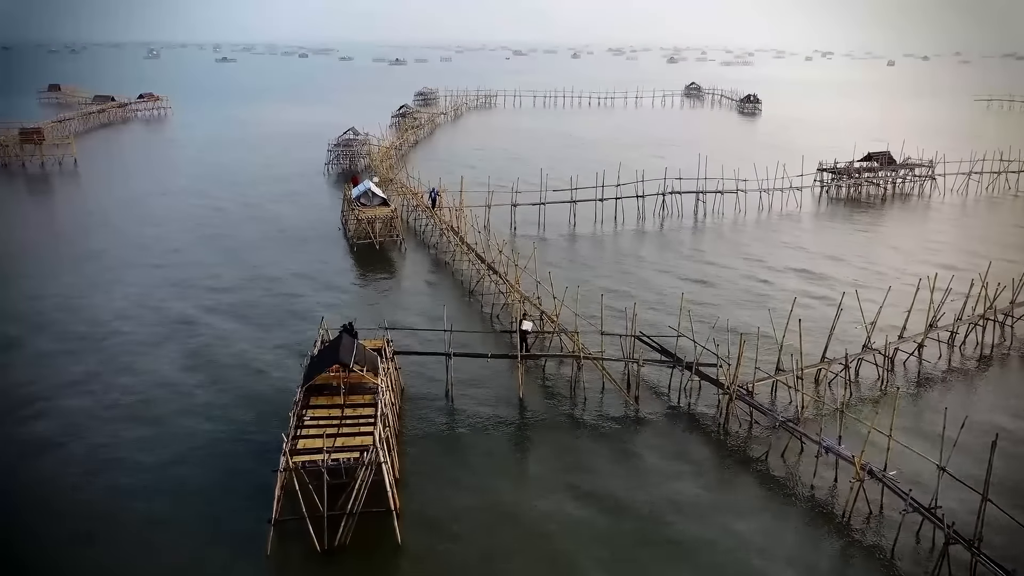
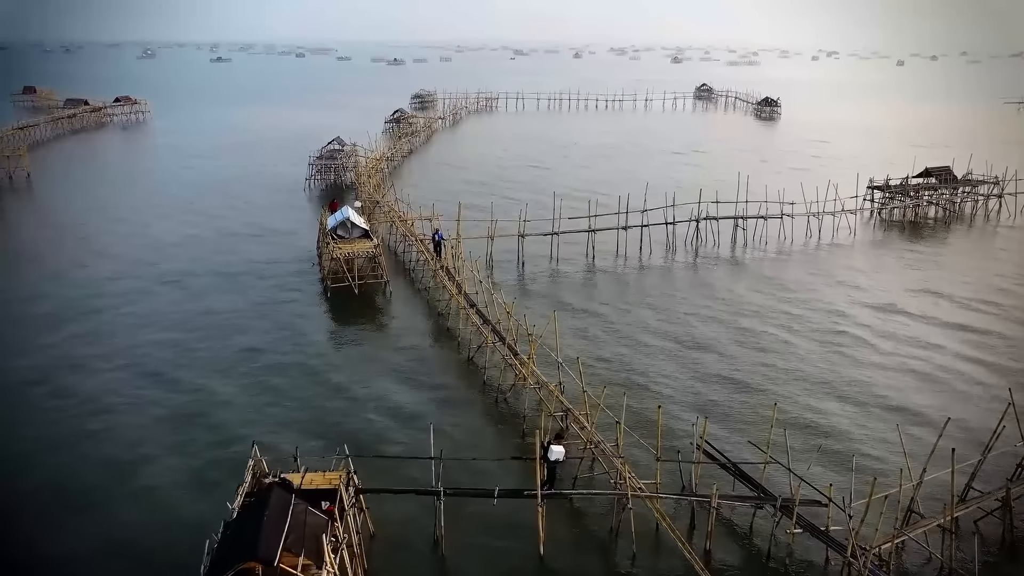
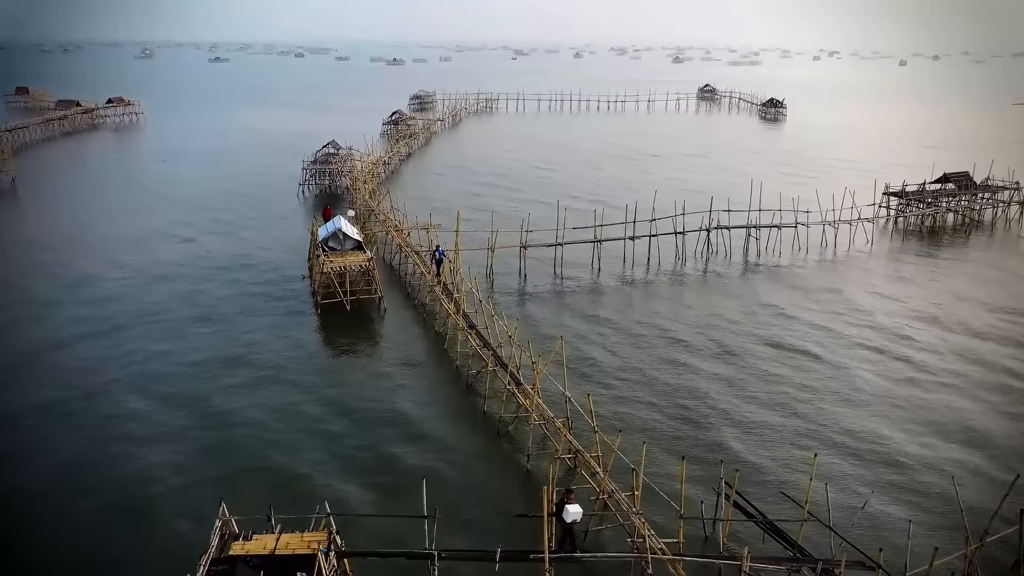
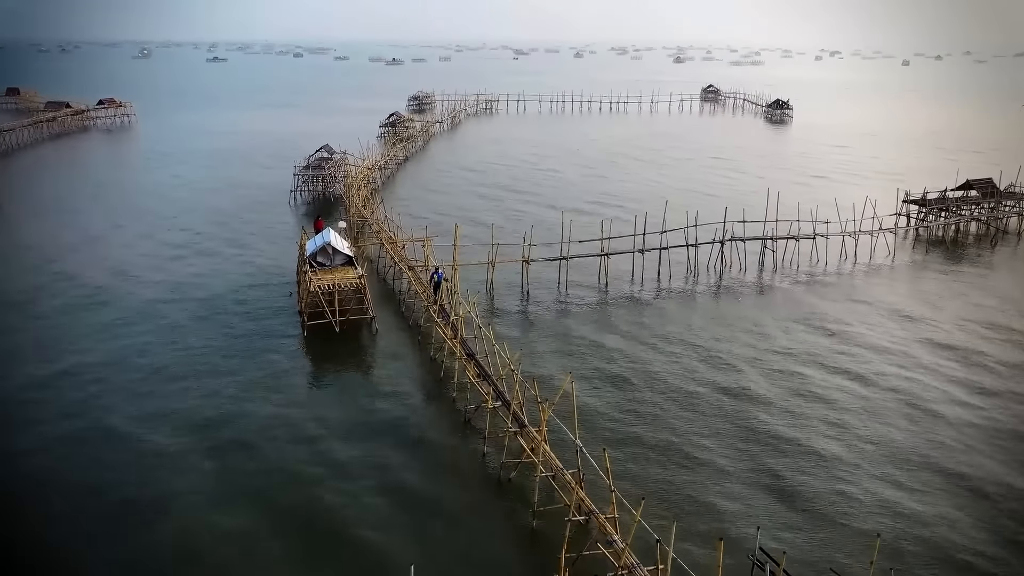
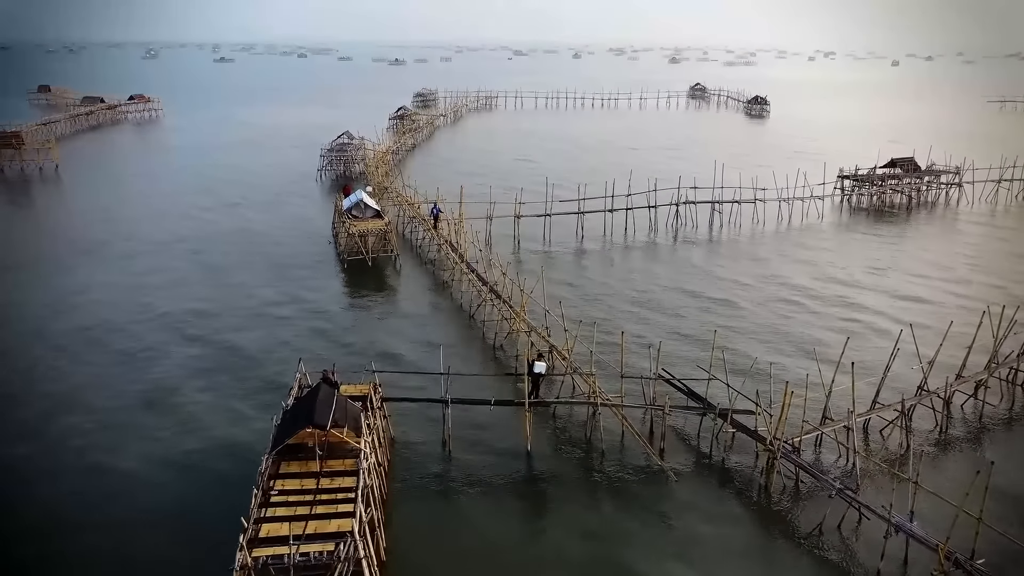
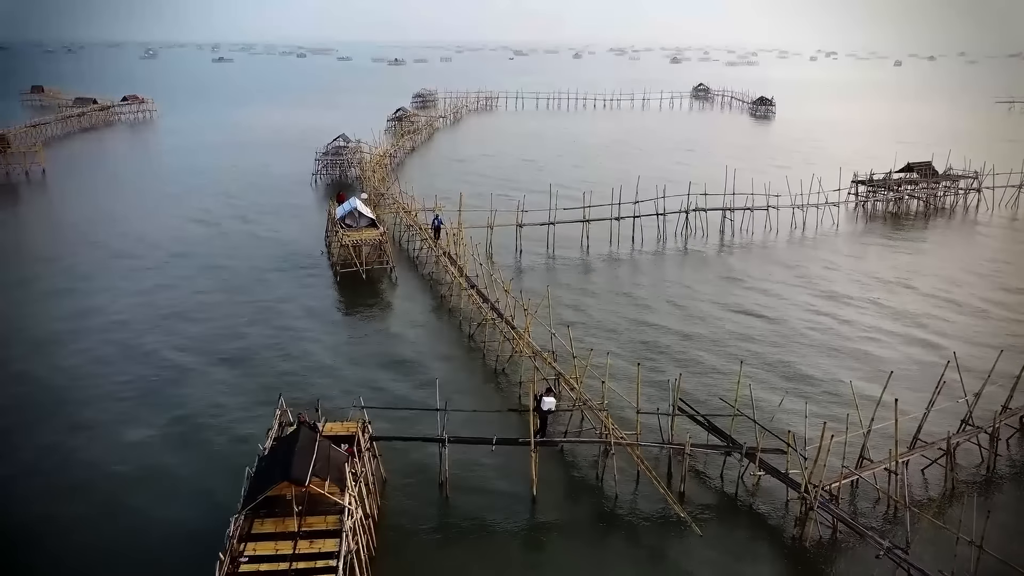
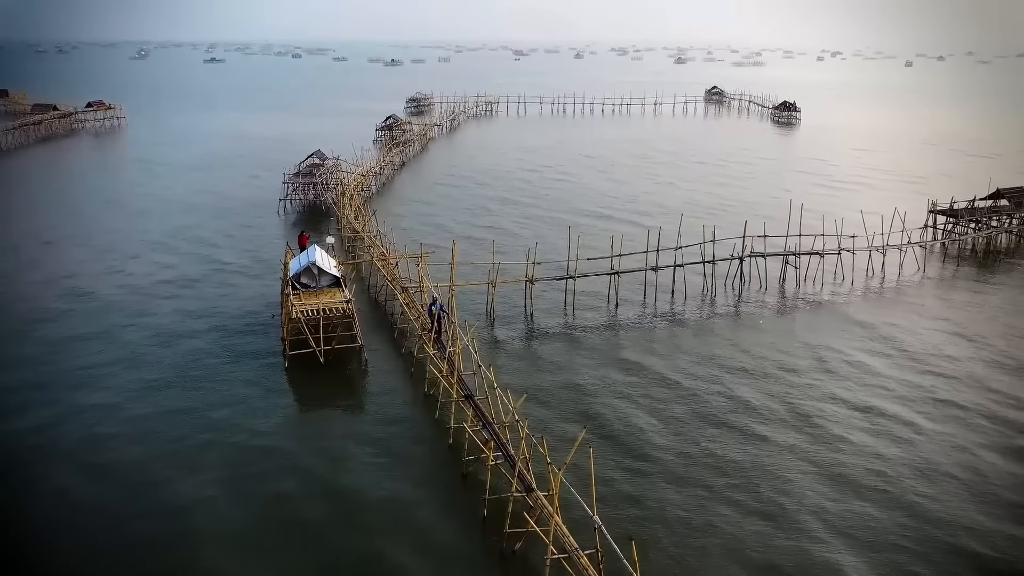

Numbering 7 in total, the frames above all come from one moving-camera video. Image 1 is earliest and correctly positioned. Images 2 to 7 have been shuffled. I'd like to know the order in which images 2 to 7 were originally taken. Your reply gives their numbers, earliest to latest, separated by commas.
5, 6, 2, 3, 4, 7
